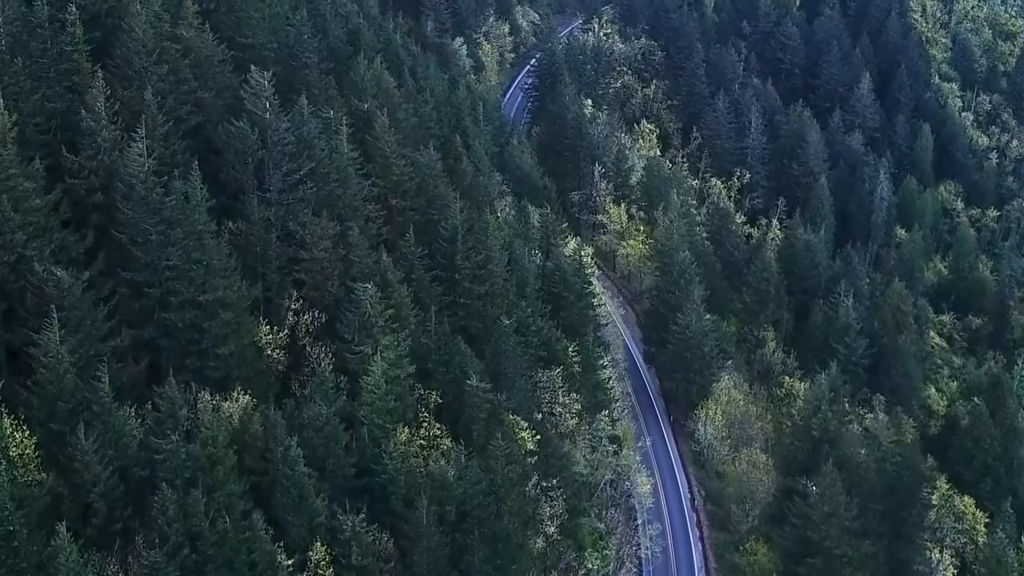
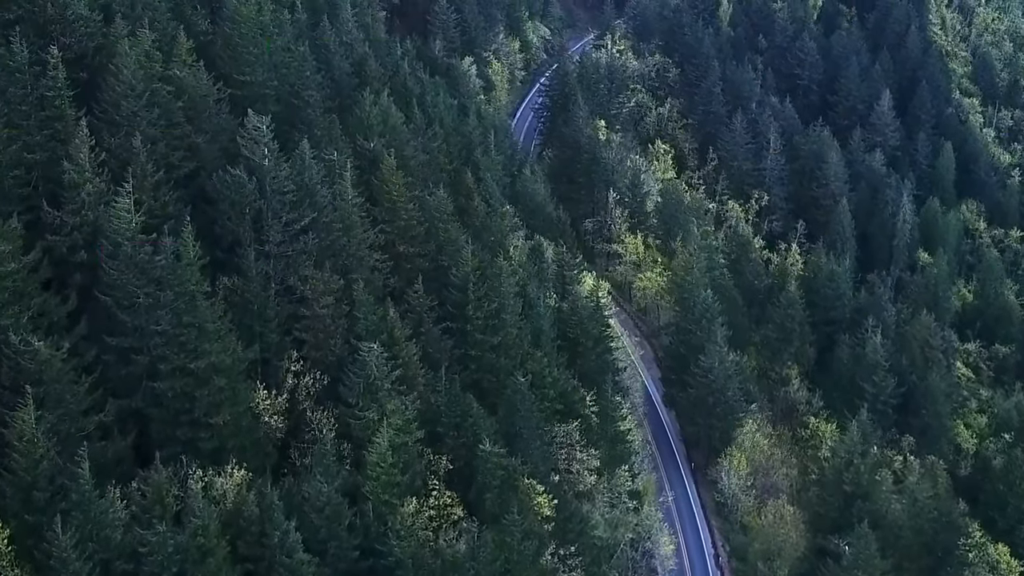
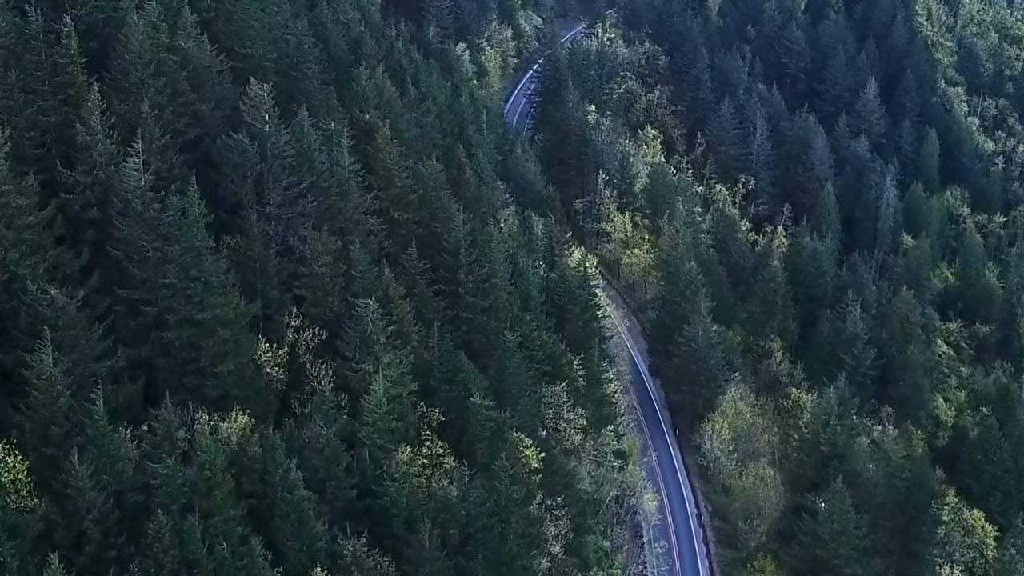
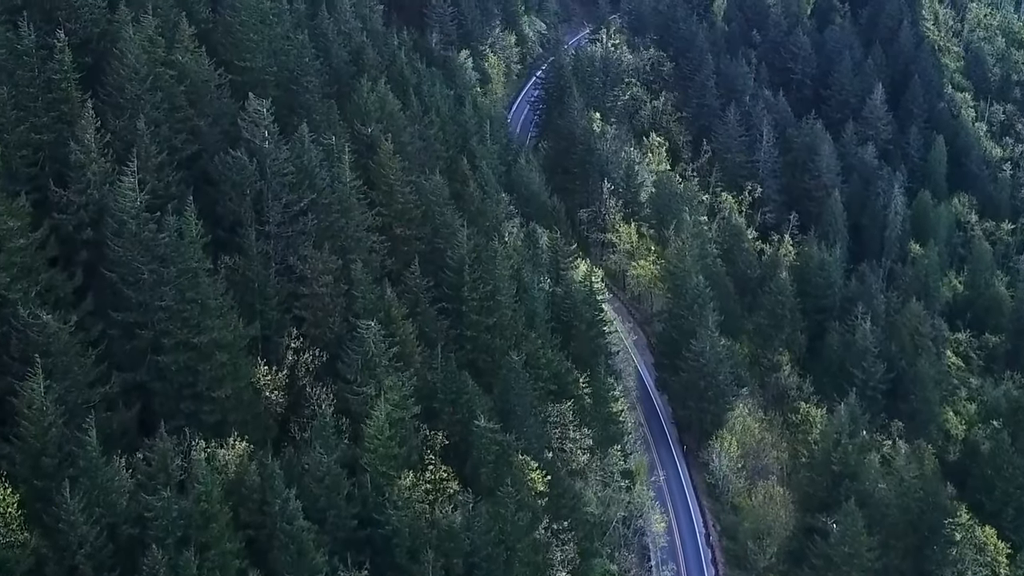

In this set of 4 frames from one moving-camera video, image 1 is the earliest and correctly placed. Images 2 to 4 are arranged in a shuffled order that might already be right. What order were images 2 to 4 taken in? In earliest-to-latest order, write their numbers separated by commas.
3, 4, 2
